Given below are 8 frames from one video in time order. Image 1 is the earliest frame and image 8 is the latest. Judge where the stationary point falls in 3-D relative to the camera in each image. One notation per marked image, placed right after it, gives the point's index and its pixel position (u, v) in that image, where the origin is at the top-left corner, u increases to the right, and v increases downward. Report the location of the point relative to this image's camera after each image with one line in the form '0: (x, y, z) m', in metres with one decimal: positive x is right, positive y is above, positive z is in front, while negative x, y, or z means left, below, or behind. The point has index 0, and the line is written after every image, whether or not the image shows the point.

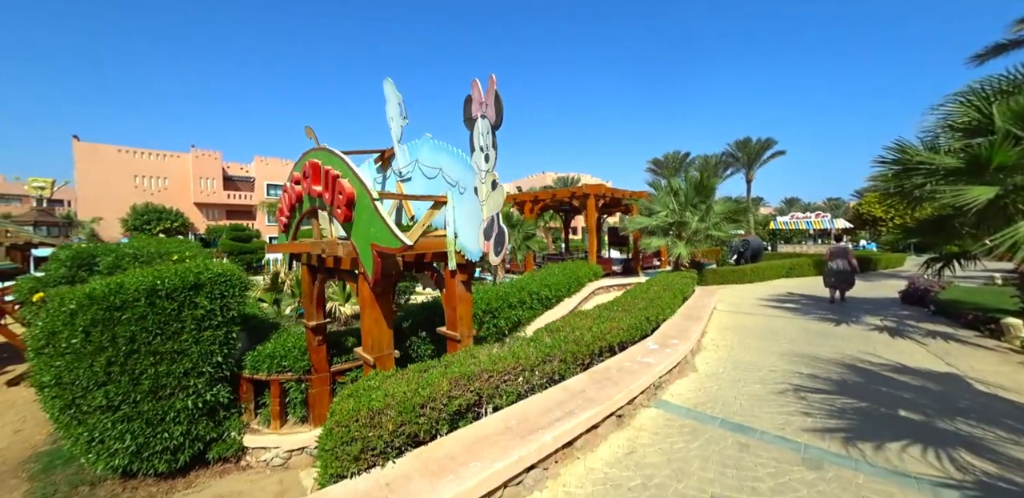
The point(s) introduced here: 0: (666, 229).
0: (+4.5, +0.6, +12.8) m
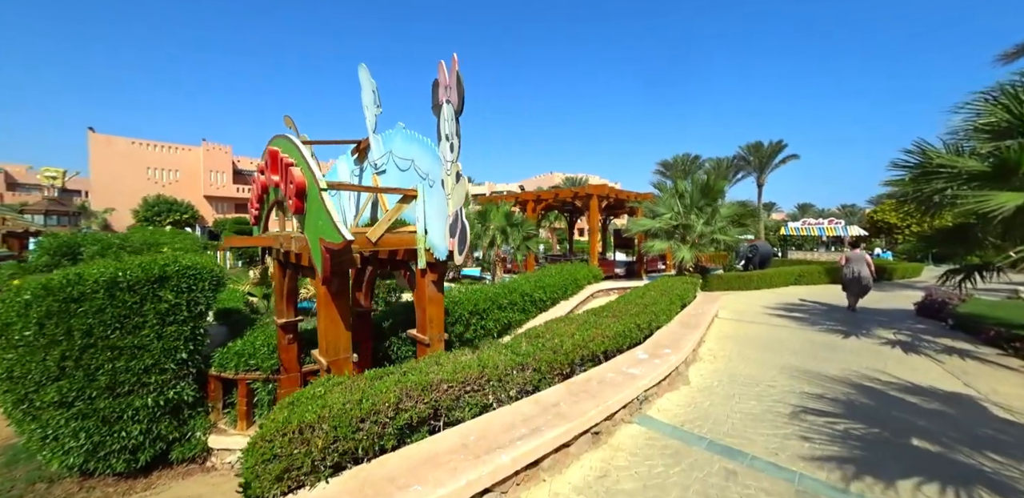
0: (+4.5, +0.5, +12.3) m
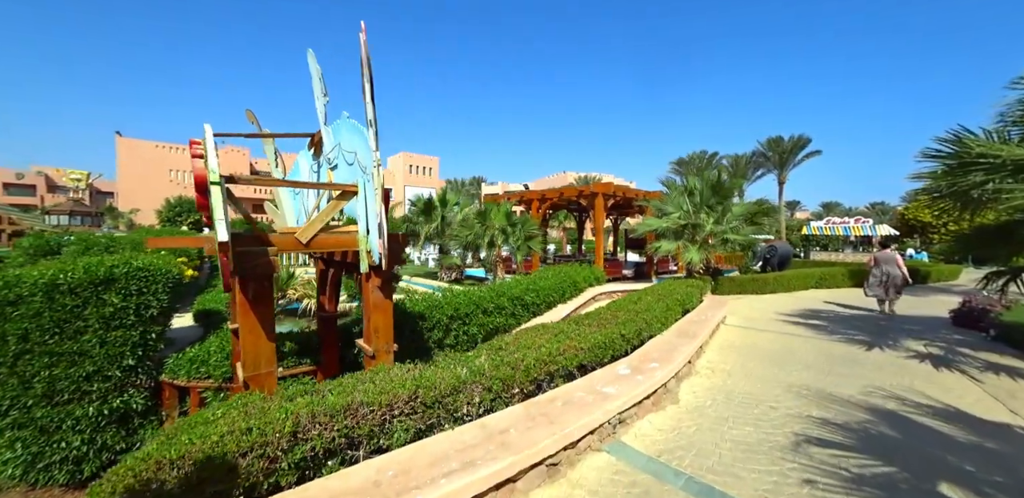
0: (+4.5, +0.5, +11.7) m
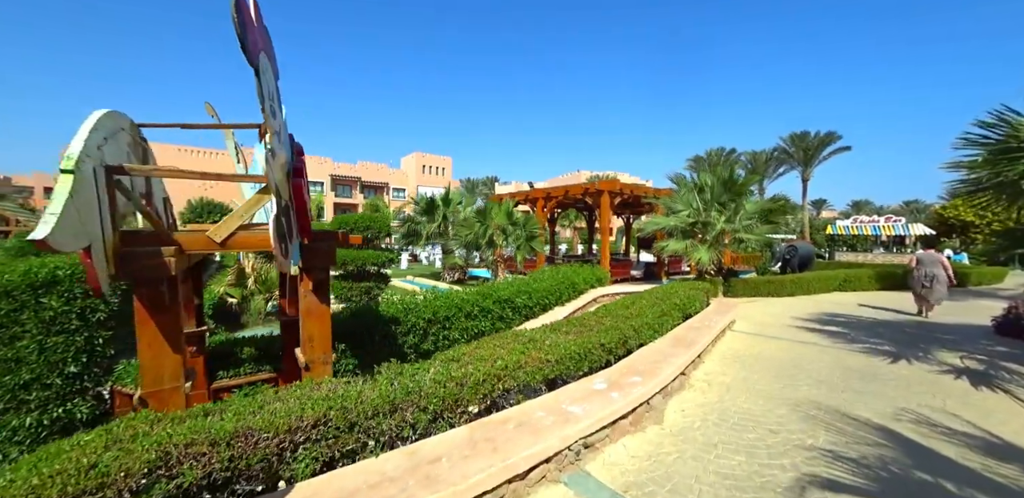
0: (+4.5, +0.5, +11.0) m
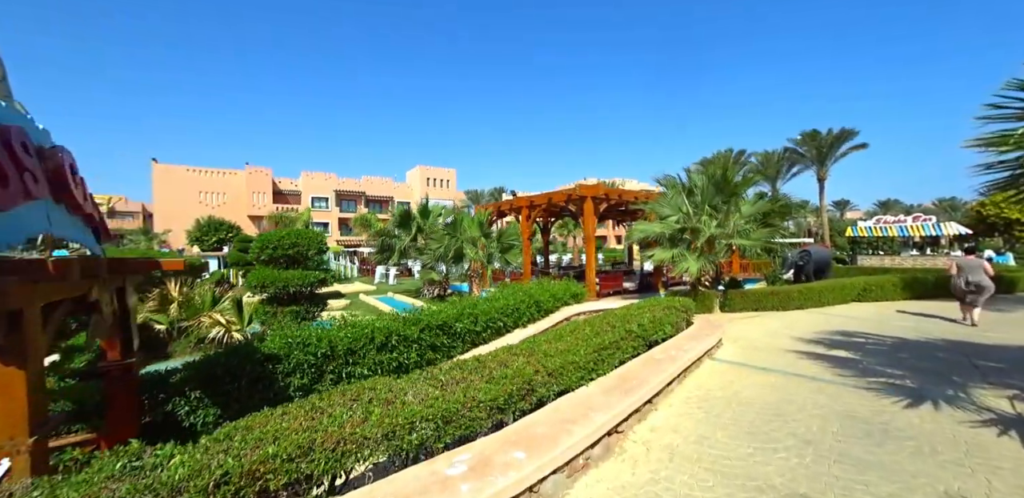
0: (+3.7, +0.3, +9.8) m
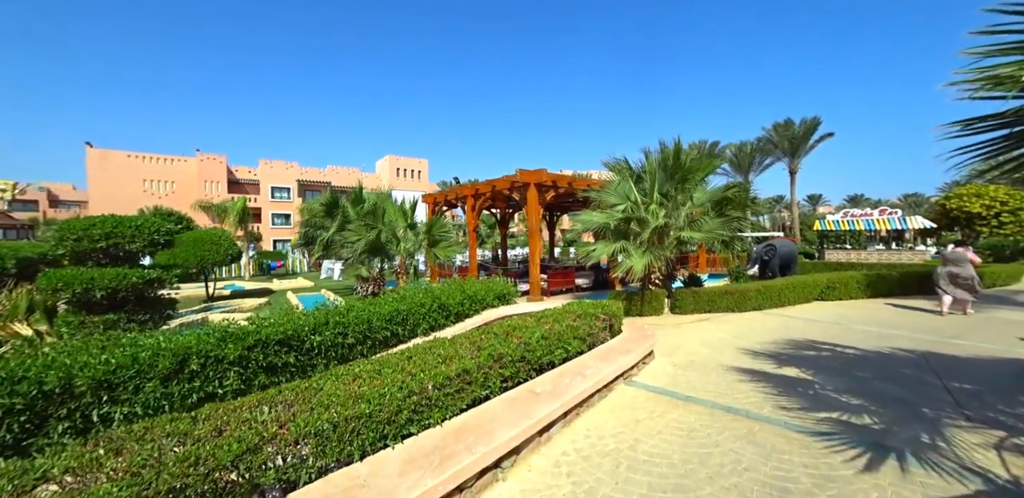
0: (+2.1, +0.4, +8.5) m
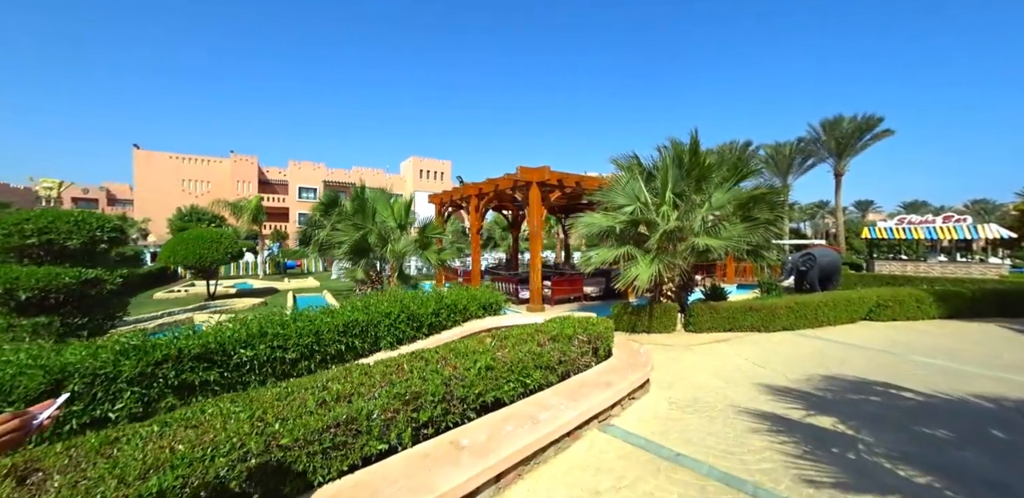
0: (+2.0, +0.3, +7.5) m
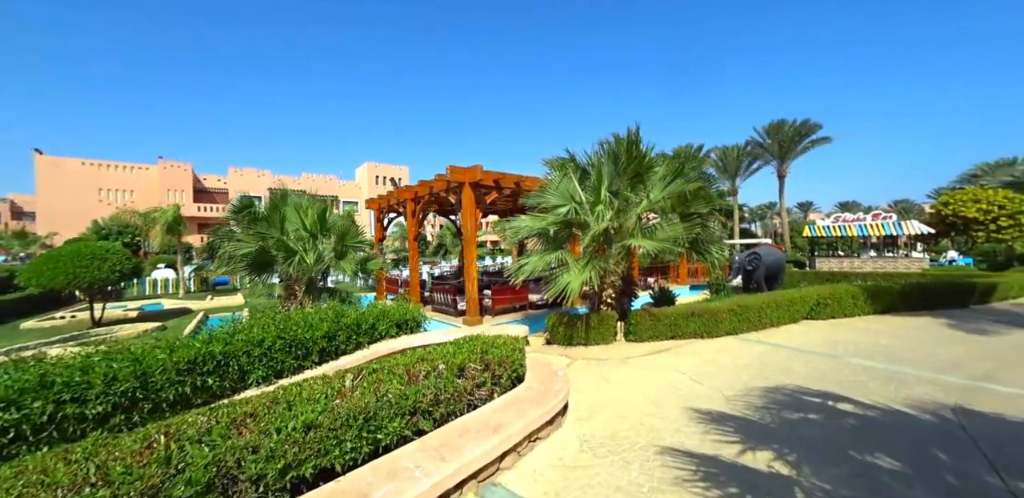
0: (+0.7, +0.2, +6.8) m
